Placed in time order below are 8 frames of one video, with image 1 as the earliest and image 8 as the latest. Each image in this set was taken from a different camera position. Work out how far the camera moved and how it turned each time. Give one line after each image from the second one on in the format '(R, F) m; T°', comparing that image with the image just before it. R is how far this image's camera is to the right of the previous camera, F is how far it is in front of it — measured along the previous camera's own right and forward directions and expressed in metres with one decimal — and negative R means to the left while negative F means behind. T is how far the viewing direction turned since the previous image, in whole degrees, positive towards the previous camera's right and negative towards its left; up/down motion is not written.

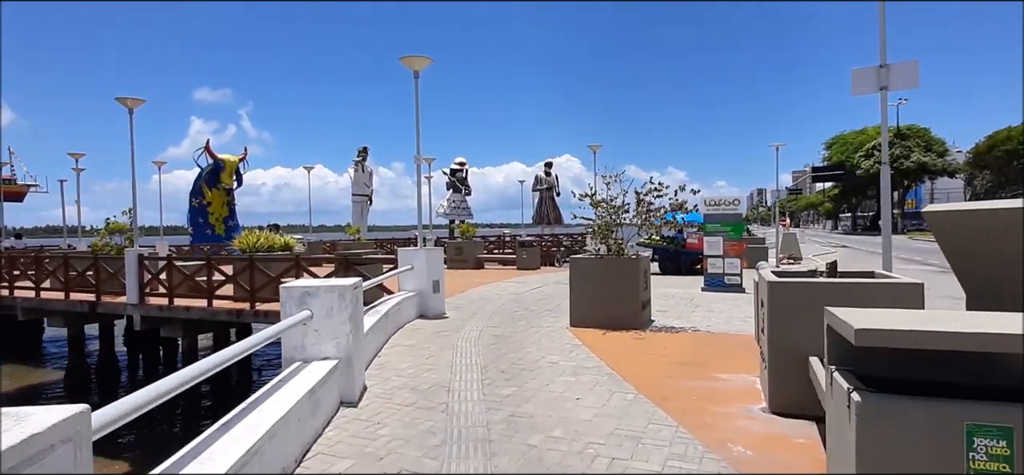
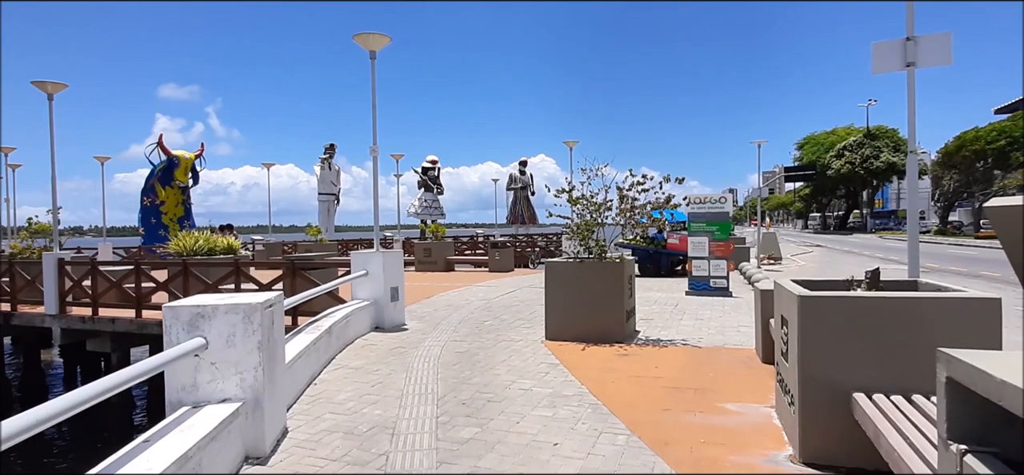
(+0.1, +1.3) m; +3°
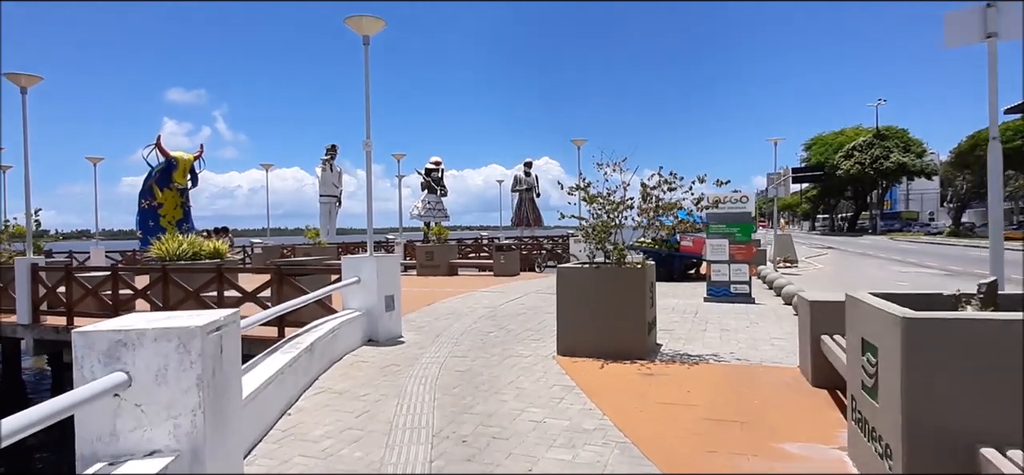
(0.0, +1.0) m; 0°
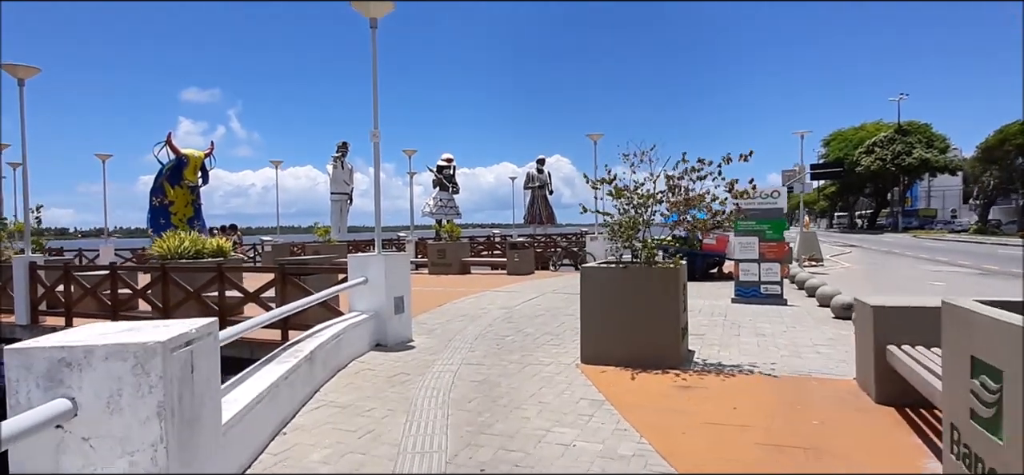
(-0.1, +0.7) m; -1°
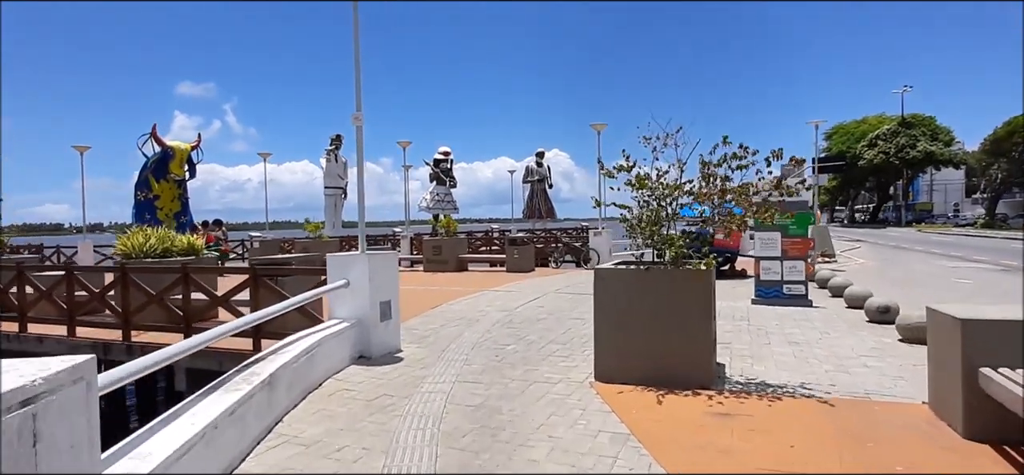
(0.0, +1.1) m; 0°
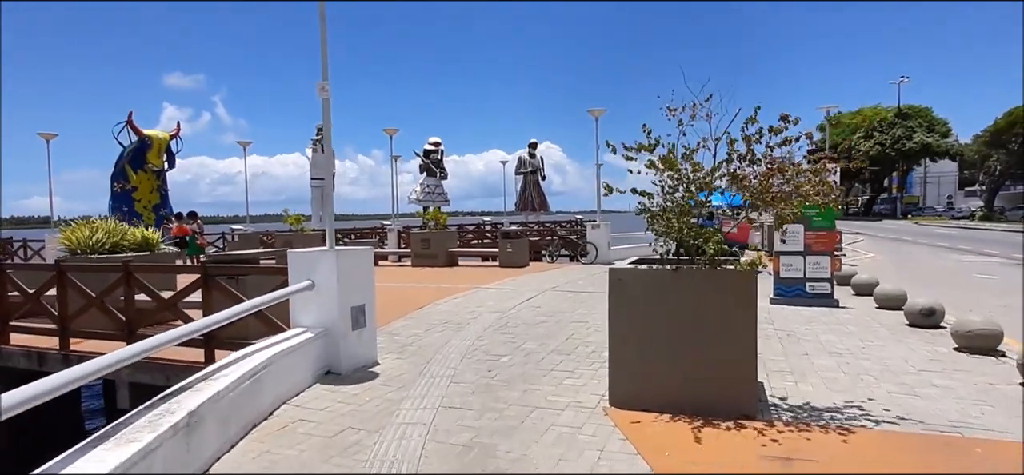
(0.0, +1.2) m; +1°
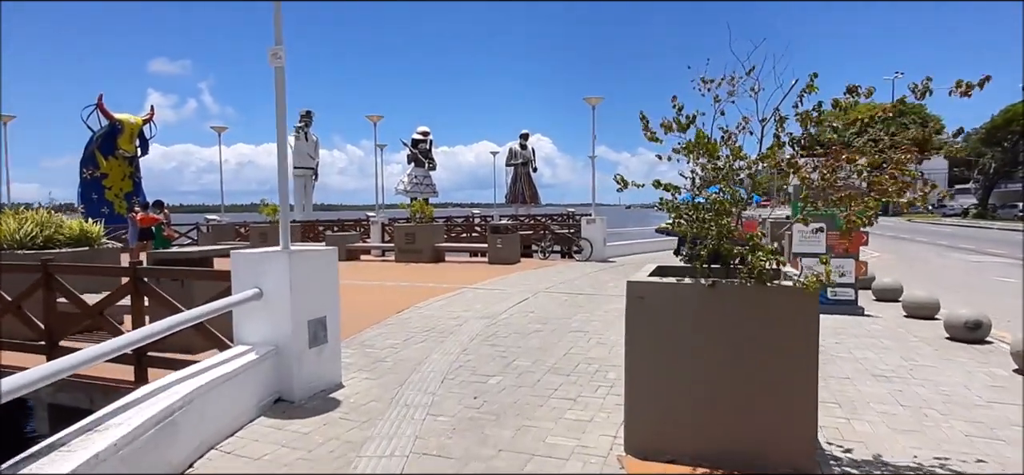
(0.0, +1.1) m; +1°
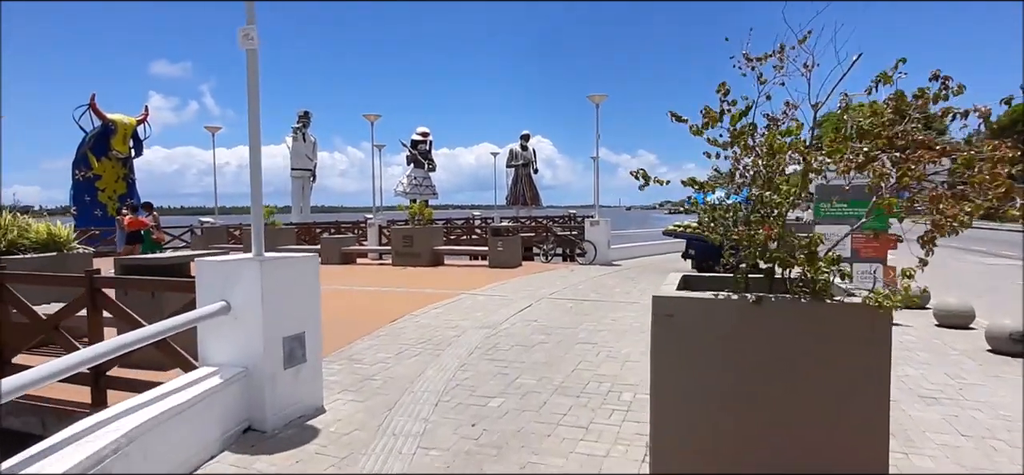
(0.0, +0.7) m; 0°
